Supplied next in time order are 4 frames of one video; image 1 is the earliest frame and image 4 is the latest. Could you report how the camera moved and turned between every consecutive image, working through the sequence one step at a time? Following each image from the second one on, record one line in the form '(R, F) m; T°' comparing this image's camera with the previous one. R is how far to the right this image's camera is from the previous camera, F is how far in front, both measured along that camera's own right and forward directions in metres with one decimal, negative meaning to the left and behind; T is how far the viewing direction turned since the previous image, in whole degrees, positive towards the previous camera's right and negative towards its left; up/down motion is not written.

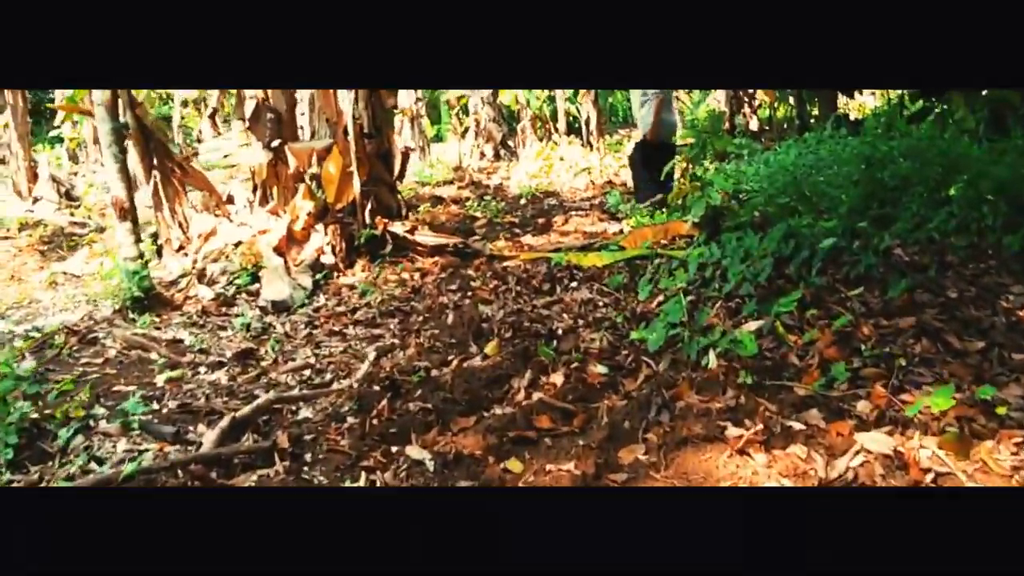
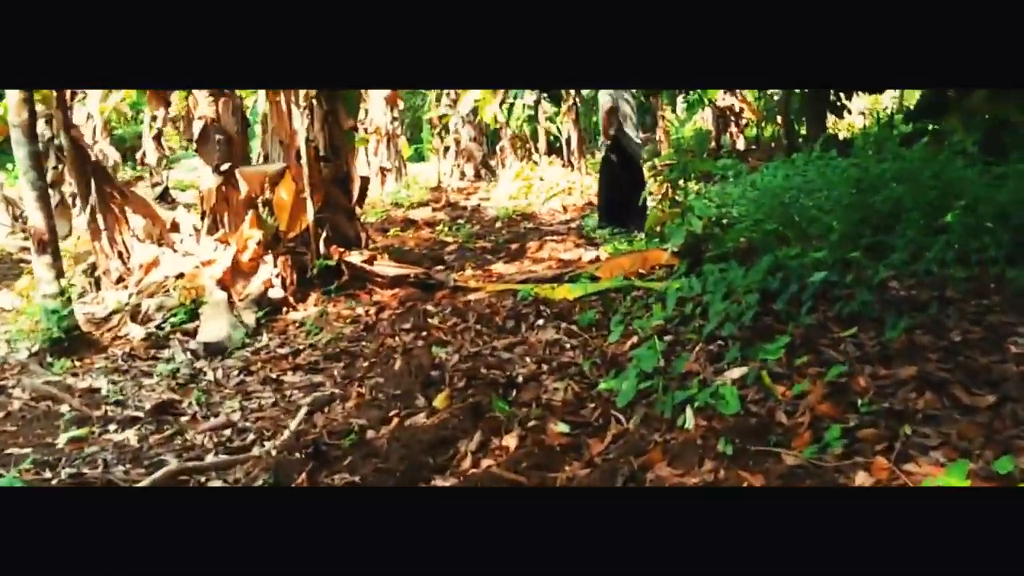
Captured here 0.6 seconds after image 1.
(+0.1, +0.3) m; +1°
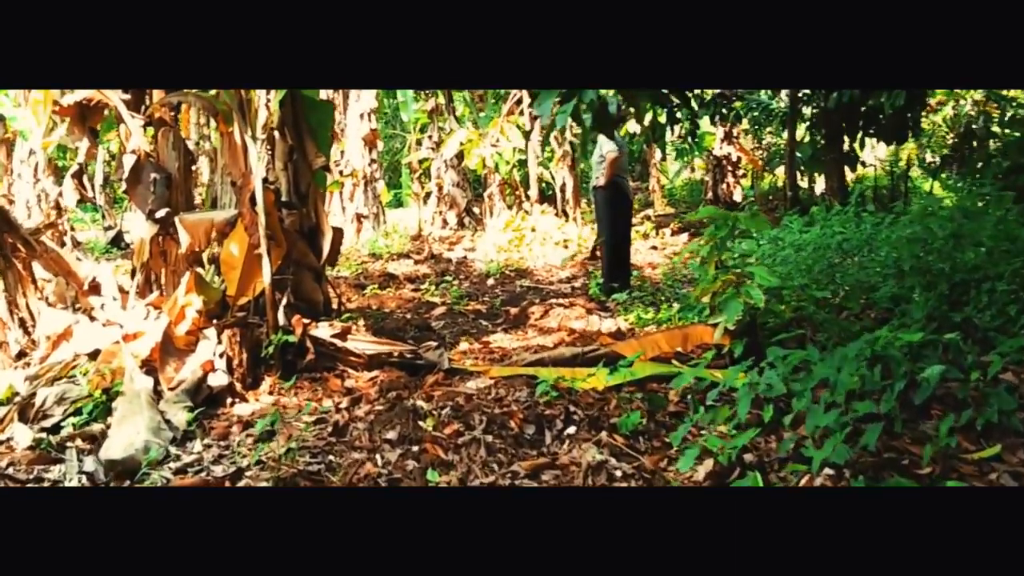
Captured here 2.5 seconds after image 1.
(-0.1, +0.8) m; +2°
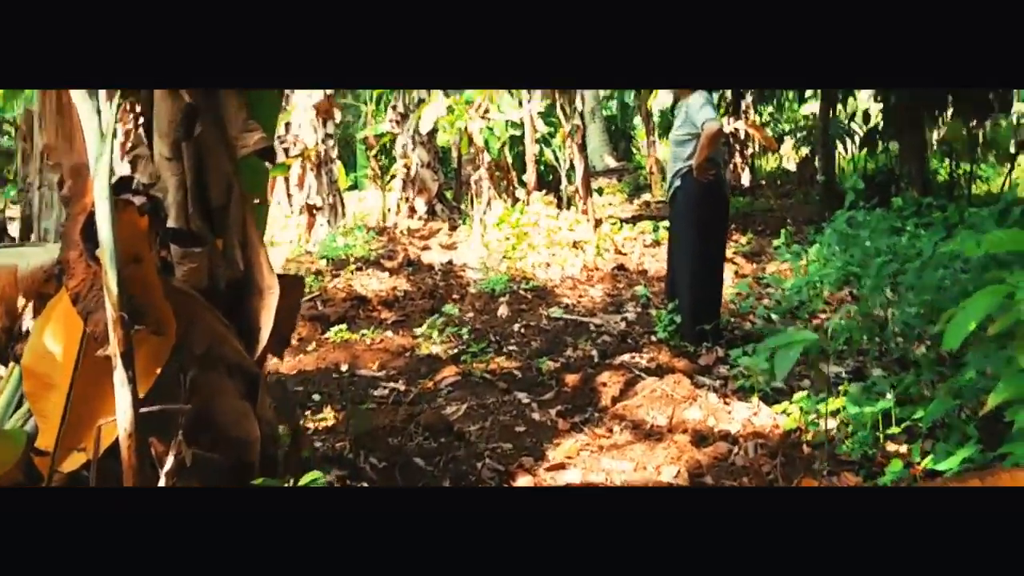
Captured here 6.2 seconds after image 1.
(-0.3, +1.6) m; +3°
